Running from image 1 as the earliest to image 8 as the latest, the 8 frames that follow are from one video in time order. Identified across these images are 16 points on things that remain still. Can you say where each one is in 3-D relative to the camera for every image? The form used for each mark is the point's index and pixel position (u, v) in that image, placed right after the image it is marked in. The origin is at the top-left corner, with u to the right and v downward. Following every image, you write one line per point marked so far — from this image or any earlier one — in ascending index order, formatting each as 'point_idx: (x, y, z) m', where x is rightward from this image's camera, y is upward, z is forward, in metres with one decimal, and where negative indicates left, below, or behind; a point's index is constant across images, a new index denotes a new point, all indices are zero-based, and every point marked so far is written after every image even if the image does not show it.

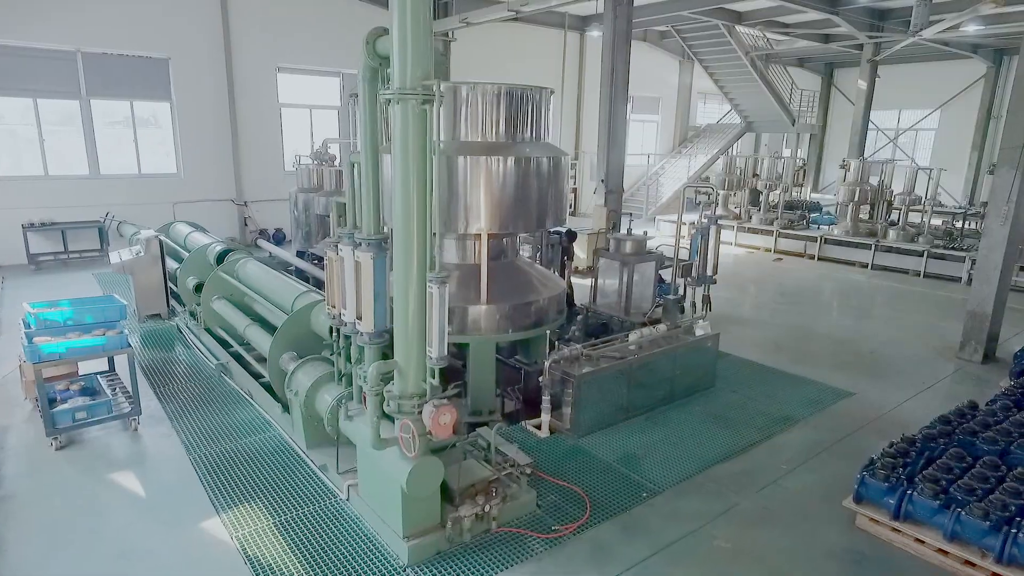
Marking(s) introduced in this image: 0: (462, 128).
0: (-0.3, +0.8, +3.8) m
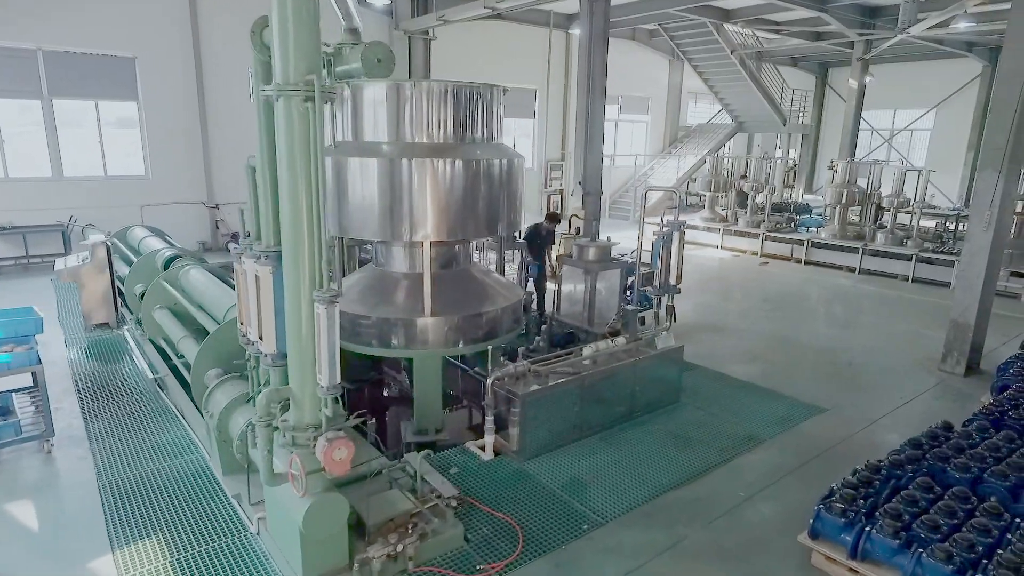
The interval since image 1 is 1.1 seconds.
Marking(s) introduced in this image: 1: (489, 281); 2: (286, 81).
0: (-0.5, +0.8, +3.5) m
1: (-0.1, 0.0, +4.0) m
2: (-0.6, +0.5, +1.8) m
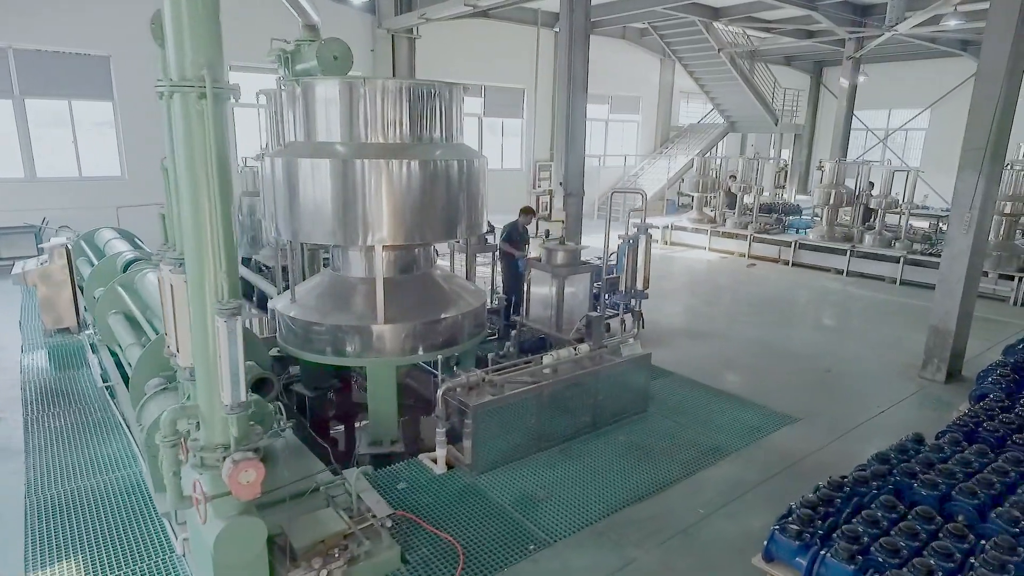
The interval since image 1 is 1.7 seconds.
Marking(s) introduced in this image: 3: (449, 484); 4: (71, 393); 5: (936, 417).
0: (-0.7, +0.7, +3.4) m
1: (-0.3, 0.0, +3.9) m
2: (-0.8, +0.5, +1.7) m
3: (-0.3, -0.8, +3.0) m
4: (-2.4, -0.6, +4.0) m
5: (+2.2, -0.7, +3.8) m
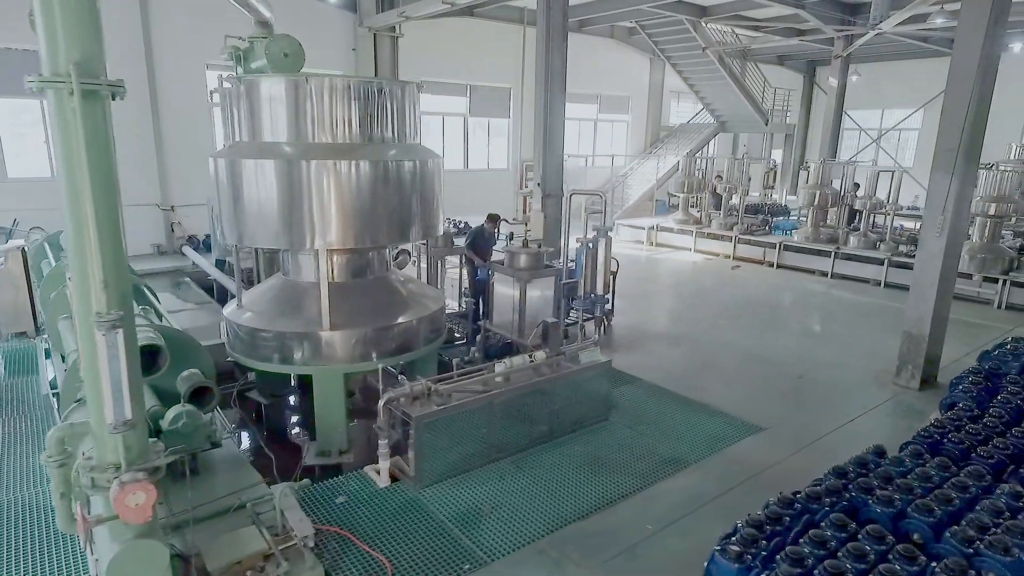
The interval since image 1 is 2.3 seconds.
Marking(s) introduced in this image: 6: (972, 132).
0: (-0.9, +0.7, +3.3) m
1: (-0.6, 0.0, +3.8) m
2: (-1.0, +0.5, +1.6) m
3: (-0.5, -0.8, +2.9) m
4: (-2.6, -0.6, +3.9) m
5: (+2.0, -0.7, +3.7) m
6: (+2.4, +0.8, +3.8) m
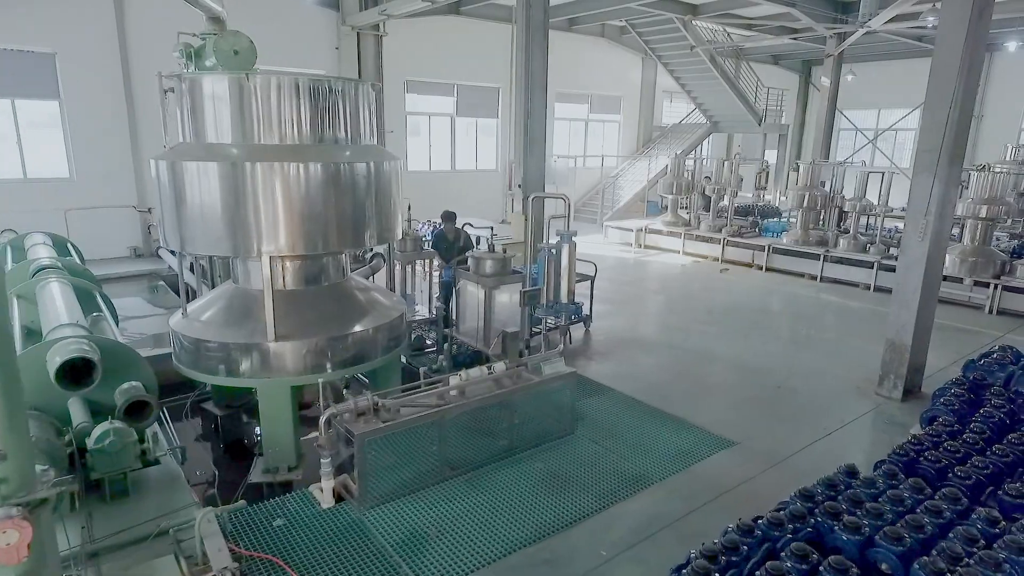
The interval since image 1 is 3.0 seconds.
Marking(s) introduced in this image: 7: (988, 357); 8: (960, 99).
0: (-1.1, +0.7, +3.1) m
1: (-0.7, 0.0, +3.6) m
2: (-1.2, +0.4, +1.4) m
3: (-0.7, -0.9, +2.7) m
4: (-2.8, -0.6, +3.8) m
5: (+1.8, -0.7, +3.6) m
6: (+2.2, +0.8, +3.6) m
7: (+2.6, -0.4, +4.0) m
8: (+2.2, +0.9, +3.6) m
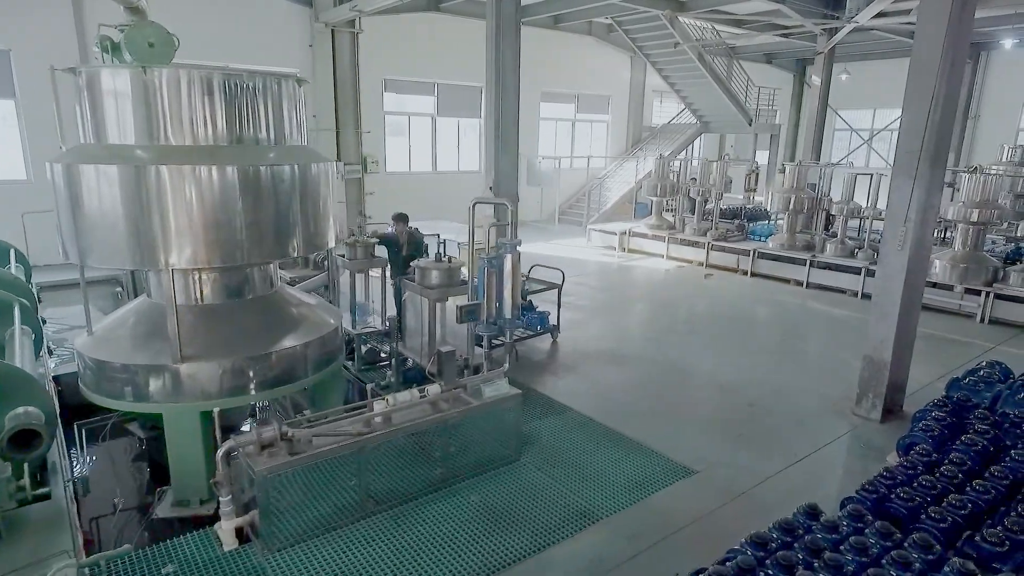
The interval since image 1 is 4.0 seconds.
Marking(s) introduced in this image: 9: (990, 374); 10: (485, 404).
0: (-1.4, +0.6, +2.8) m
1: (-1.0, -0.1, +3.3) m
2: (-1.4, +0.4, +1.1) m
3: (-0.9, -0.9, +2.4) m
4: (-3.1, -0.7, +3.5) m
5: (+1.6, -0.8, +3.3) m
6: (+1.9, +0.7, +3.3) m
7: (+2.3, -0.4, +3.7) m
8: (+1.9, +0.9, +3.3) m
9: (+2.4, -0.4, +3.7) m
10: (-0.1, -0.5, +3.0) m
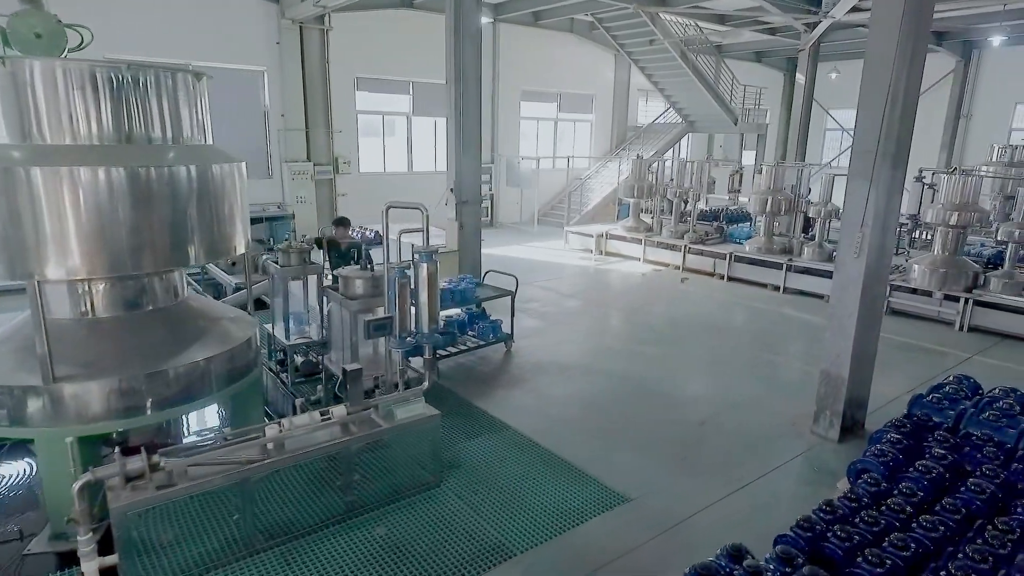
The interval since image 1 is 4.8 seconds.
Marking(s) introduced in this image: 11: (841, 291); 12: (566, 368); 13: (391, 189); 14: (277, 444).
0: (-1.7, +0.6, +2.6) m
1: (-1.3, -0.2, +3.1) m
2: (-1.8, +0.3, +0.9) m
3: (-1.2, -1.0, +2.2) m
4: (-3.4, -0.7, +3.2) m
5: (+1.2, -0.8, +3.0) m
6: (+1.6, +0.7, +3.1) m
7: (+2.0, -0.5, +3.4) m
8: (+1.6, +0.8, +3.0) m
9: (+2.1, -0.5, +3.4) m
10: (-0.4, -0.5, +2.8) m
11: (+1.5, 0.0, +3.3) m
12: (+0.3, -0.5, +4.7) m
13: (-1.7, +1.4, +10.3) m
14: (-0.8, -0.5, +2.6) m
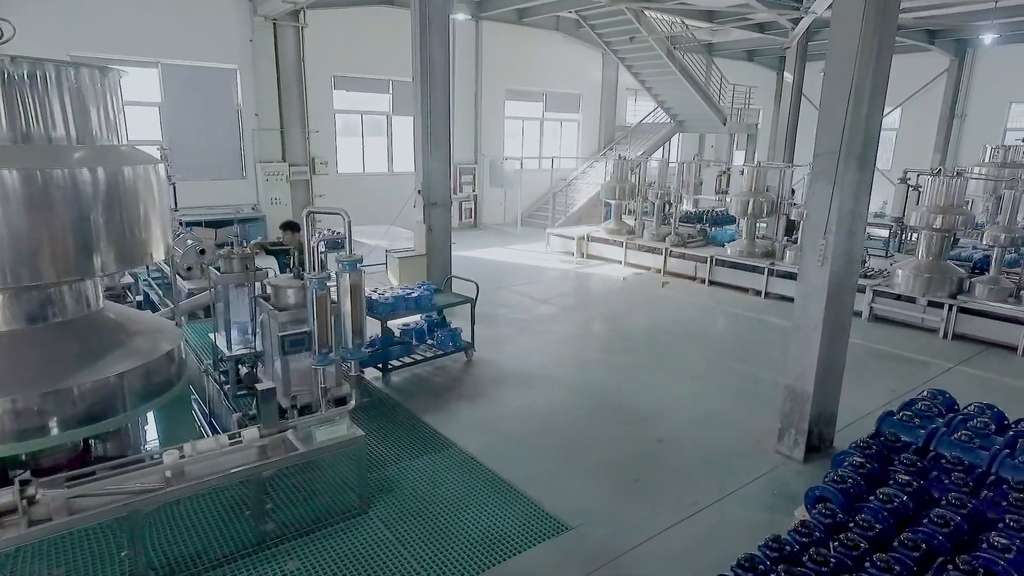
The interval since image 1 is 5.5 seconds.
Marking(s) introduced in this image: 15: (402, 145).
0: (-1.9, +0.5, +2.4) m
1: (-1.6, -0.2, +2.8) m
2: (-2.0, +0.3, +0.7) m
3: (-1.5, -1.0, +1.9) m
4: (-3.7, -0.8, +3.0) m
5: (+1.0, -0.9, +2.8) m
6: (+1.4, +0.6, +2.9) m
7: (+1.8, -0.5, +3.2) m
8: (+1.3, +0.8, +2.8) m
9: (+1.8, -0.5, +3.2) m
10: (-0.7, -0.6, +2.6) m
11: (+1.3, -0.1, +3.1) m
12: (+0.1, -0.6, +4.5) m
13: (-2.0, +1.3, +10.1) m
14: (-1.1, -0.6, +2.4) m
15: (-1.6, +2.0, +10.4) m
